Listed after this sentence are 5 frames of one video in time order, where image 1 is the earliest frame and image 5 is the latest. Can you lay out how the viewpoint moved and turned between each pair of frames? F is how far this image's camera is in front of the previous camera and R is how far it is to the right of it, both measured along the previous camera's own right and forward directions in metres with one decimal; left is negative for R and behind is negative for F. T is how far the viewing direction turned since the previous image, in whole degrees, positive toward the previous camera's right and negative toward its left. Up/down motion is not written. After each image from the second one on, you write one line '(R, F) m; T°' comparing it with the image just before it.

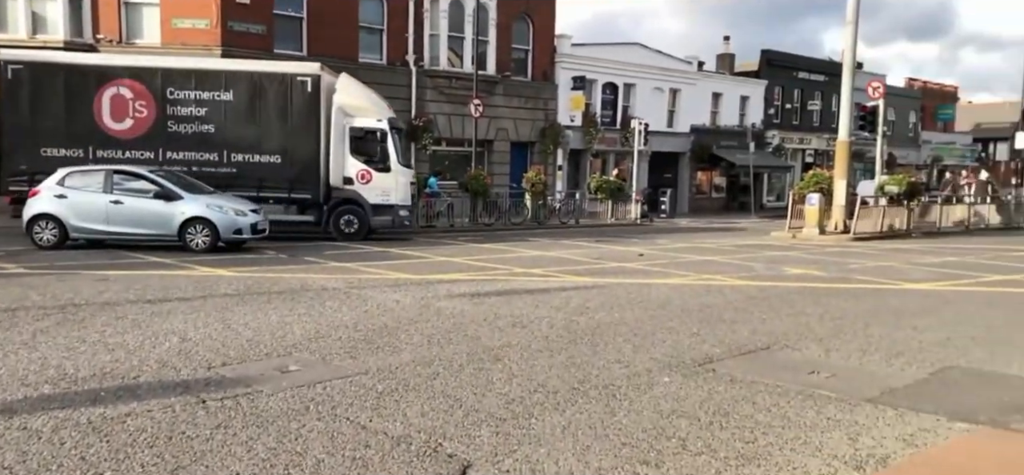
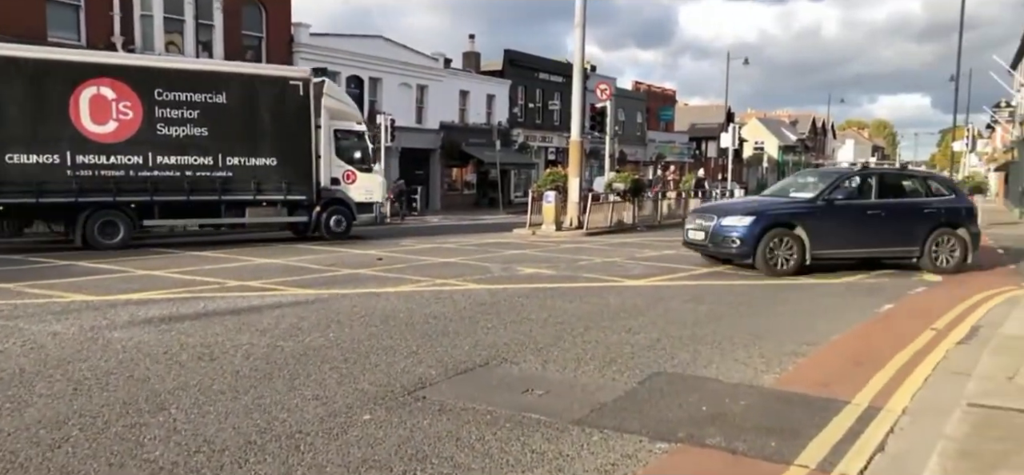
(+0.4, +0.5) m; +16°
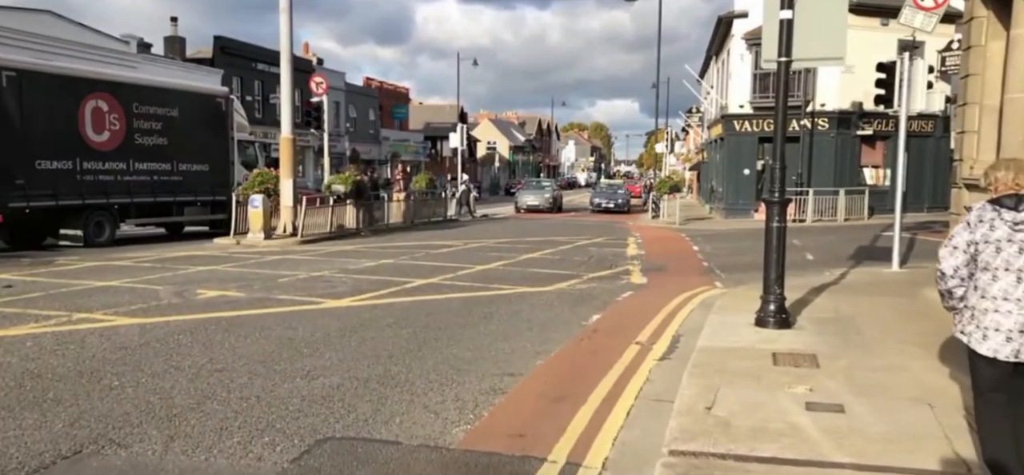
(+0.6, +1.2) m; +17°
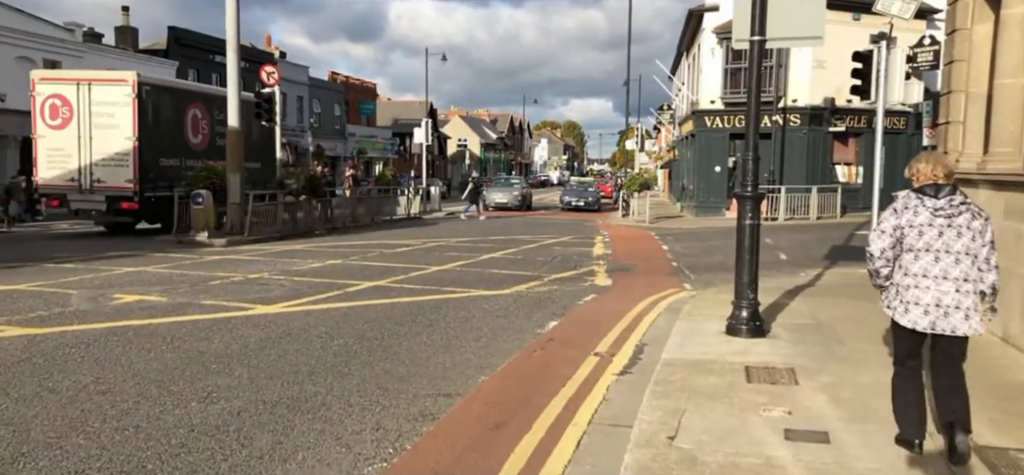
(+0.3, +1.0) m; +2°
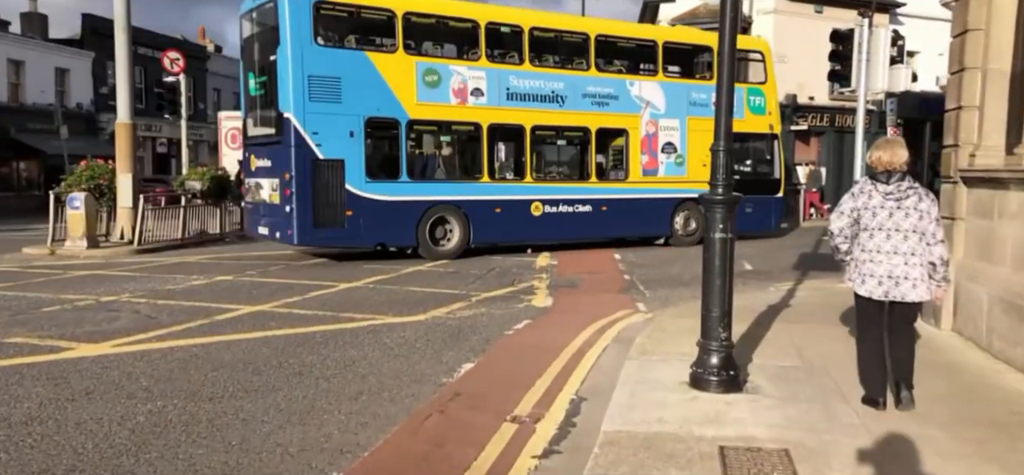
(+0.5, +2.2) m; +3°
